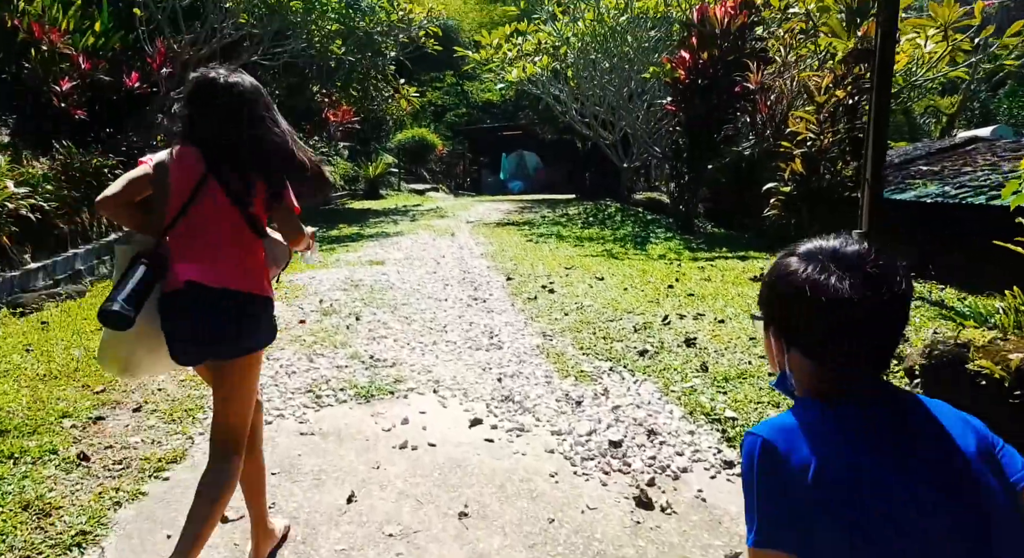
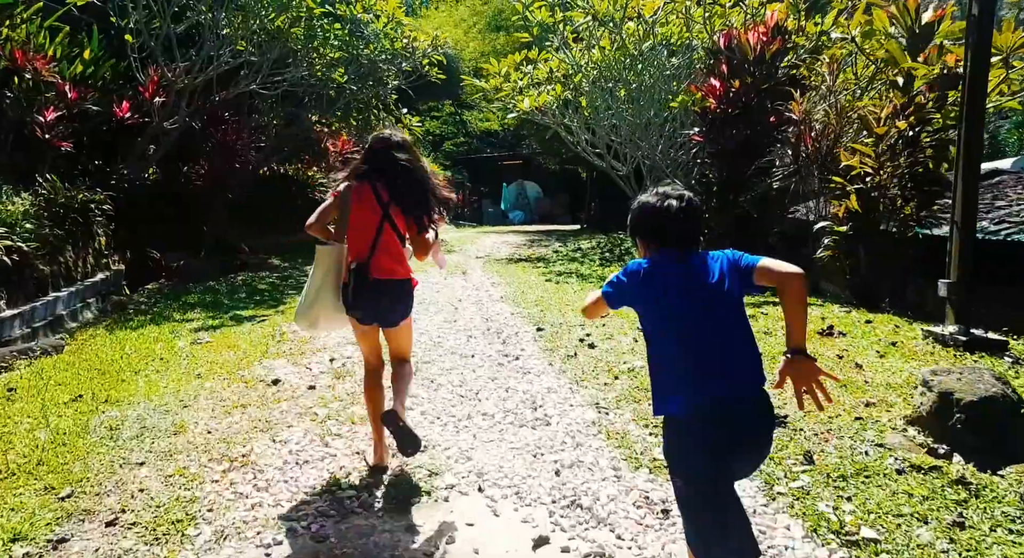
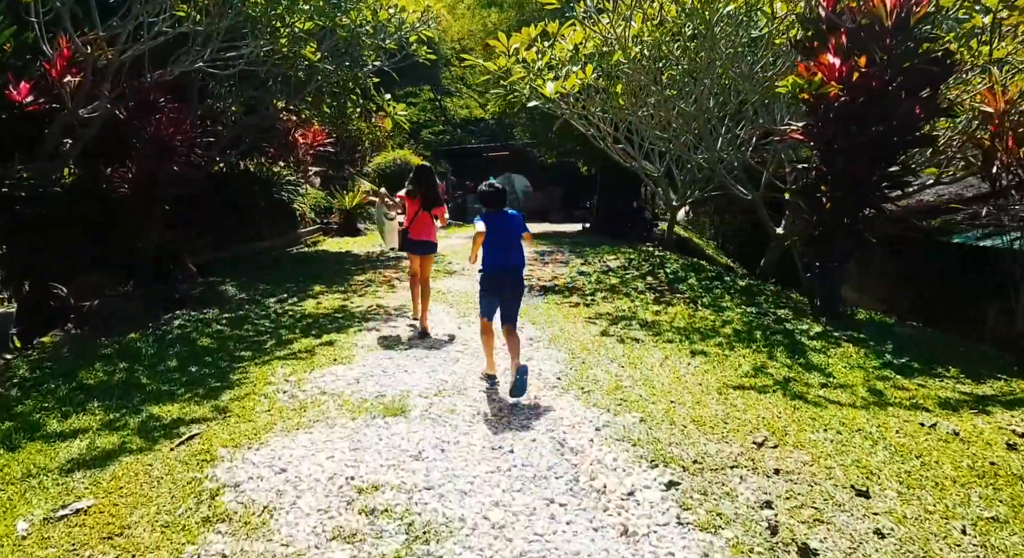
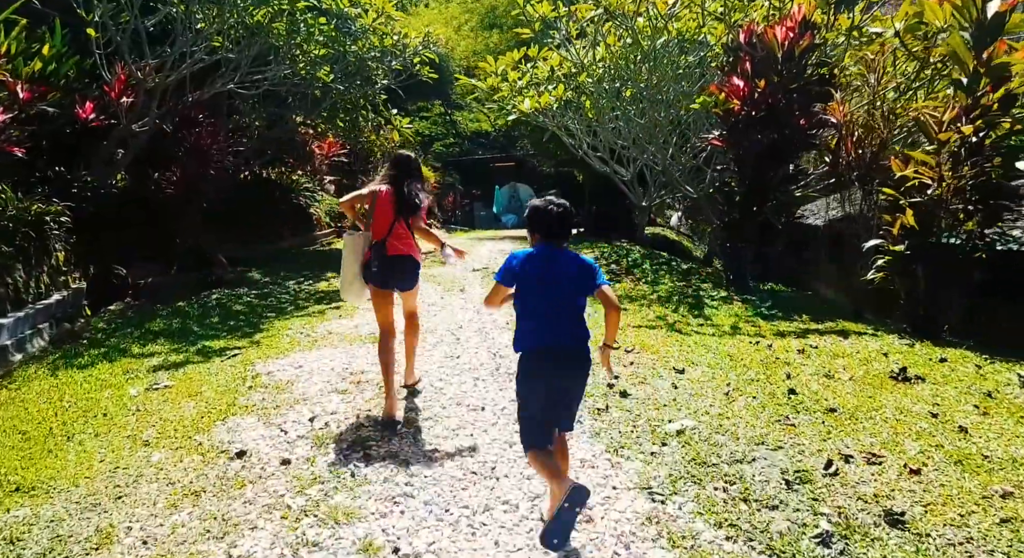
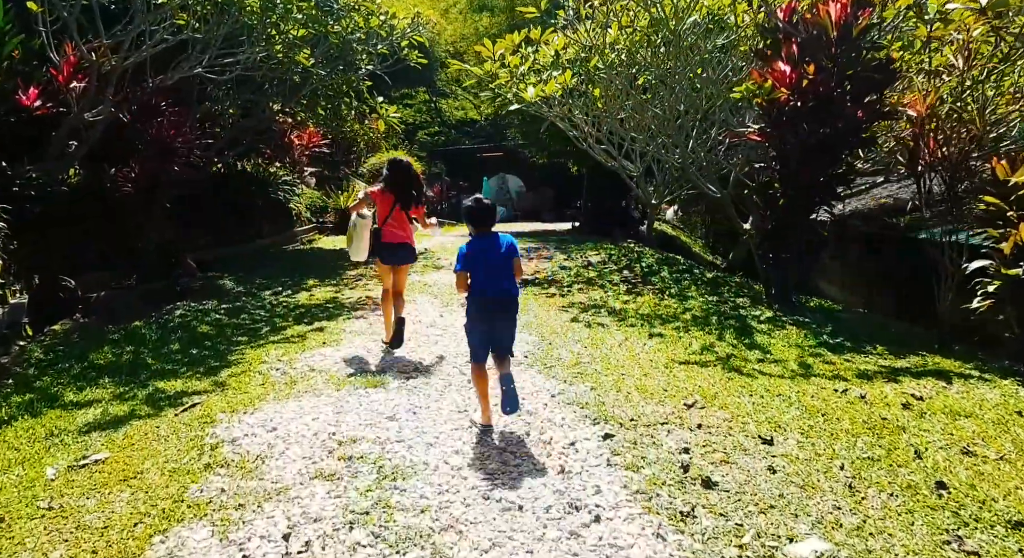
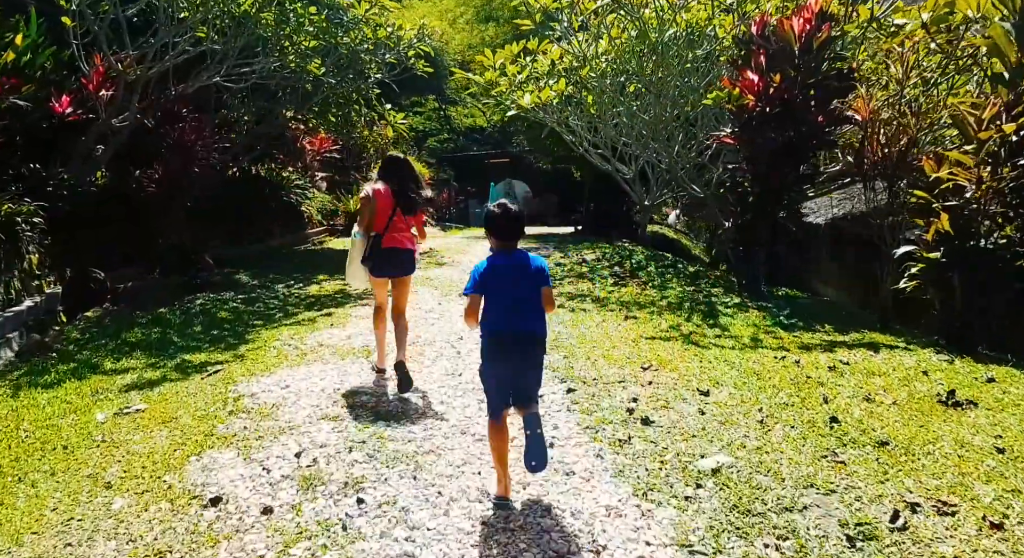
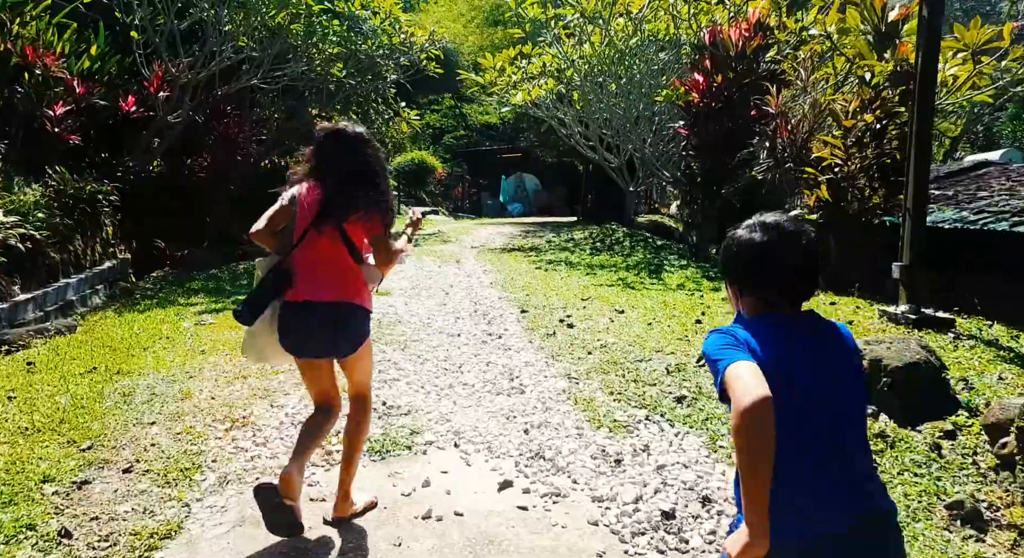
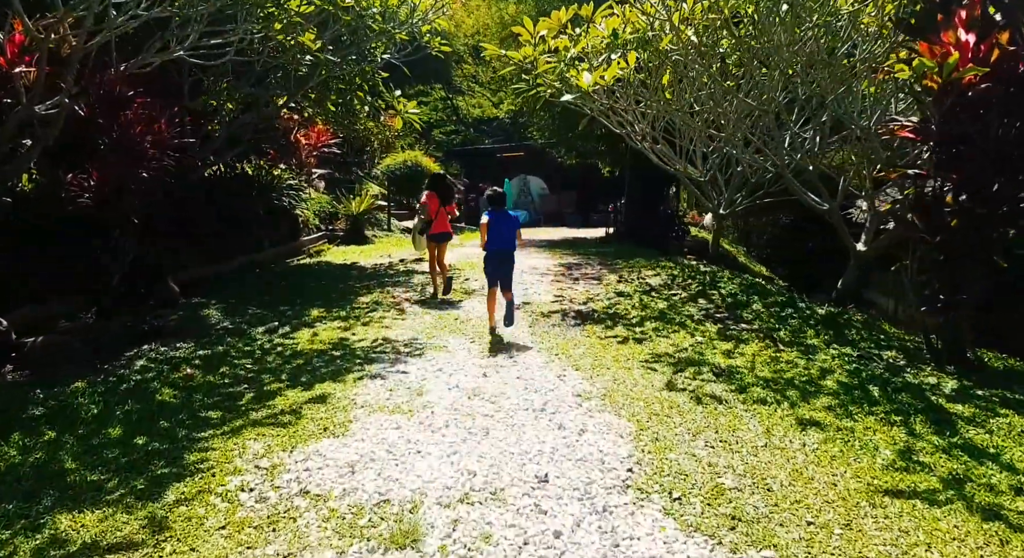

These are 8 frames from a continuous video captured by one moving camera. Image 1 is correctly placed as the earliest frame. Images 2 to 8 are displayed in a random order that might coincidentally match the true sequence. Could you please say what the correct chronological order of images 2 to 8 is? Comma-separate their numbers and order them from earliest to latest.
7, 2, 4, 6, 5, 3, 8
